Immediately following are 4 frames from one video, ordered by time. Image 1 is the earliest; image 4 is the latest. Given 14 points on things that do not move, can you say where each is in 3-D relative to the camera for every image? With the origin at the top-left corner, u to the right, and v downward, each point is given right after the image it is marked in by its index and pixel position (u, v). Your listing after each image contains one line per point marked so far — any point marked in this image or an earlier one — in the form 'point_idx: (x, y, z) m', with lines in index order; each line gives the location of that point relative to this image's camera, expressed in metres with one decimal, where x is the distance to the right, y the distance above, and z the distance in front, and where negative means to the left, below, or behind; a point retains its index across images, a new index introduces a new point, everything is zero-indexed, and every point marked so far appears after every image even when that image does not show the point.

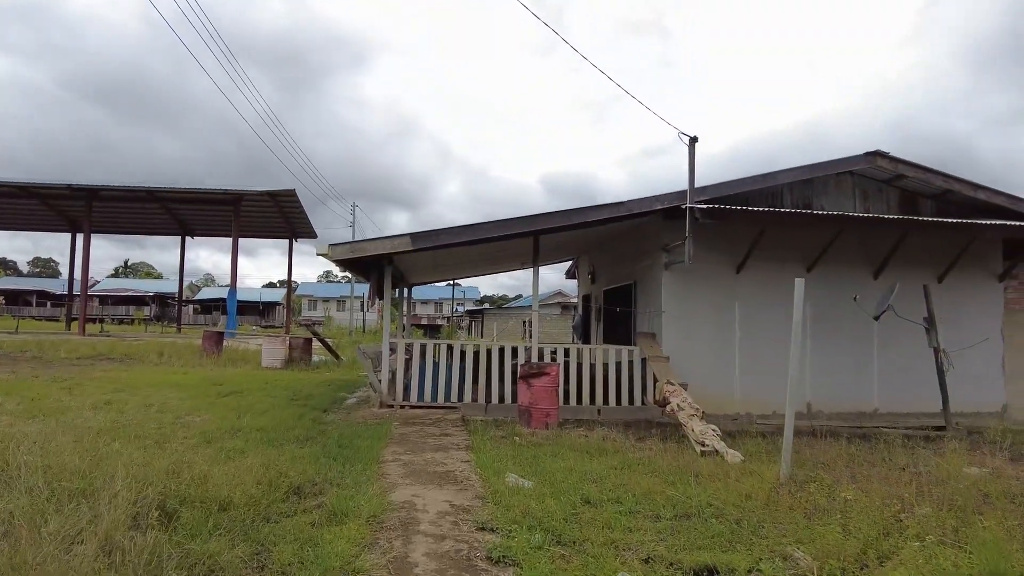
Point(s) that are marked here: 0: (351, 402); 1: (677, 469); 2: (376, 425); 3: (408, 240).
0: (-1.9, -1.4, +7.8) m
1: (+1.1, -1.2, +4.5) m
2: (-1.2, -1.2, +6.0) m
3: (-1.0, +0.5, +6.6) m
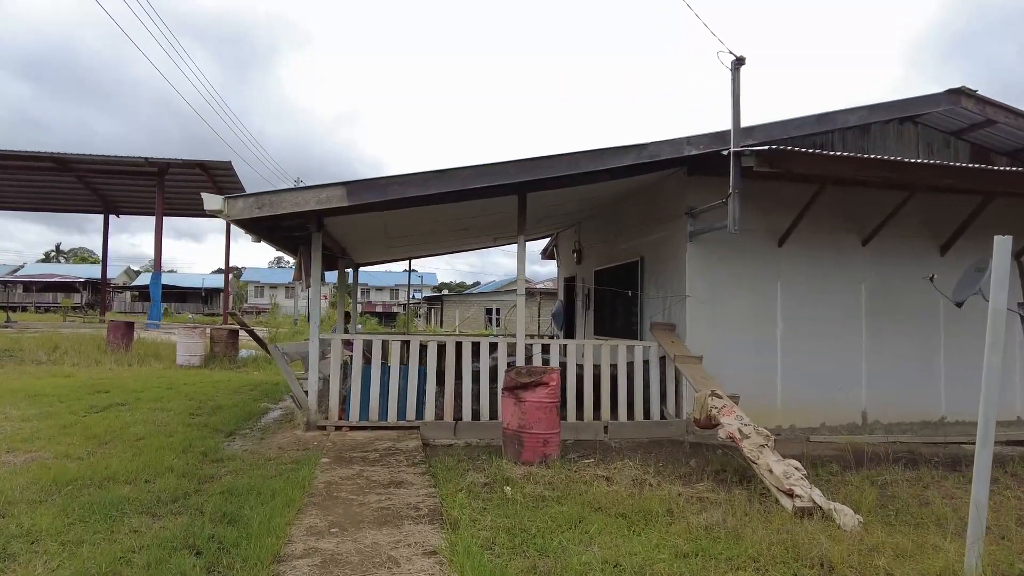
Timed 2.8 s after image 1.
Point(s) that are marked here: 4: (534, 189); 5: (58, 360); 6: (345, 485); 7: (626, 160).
0: (-2.1, -1.2, +5.8) m
1: (+1.1, -1.1, +2.7) m
2: (-1.3, -1.1, +4.0) m
3: (-1.2, +0.7, +4.6) m
4: (+0.2, +0.8, +5.3) m
5: (-6.9, -1.1, +10.2) m
6: (-0.9, -1.0, +3.6) m
7: (+0.8, +0.9, +5.0) m
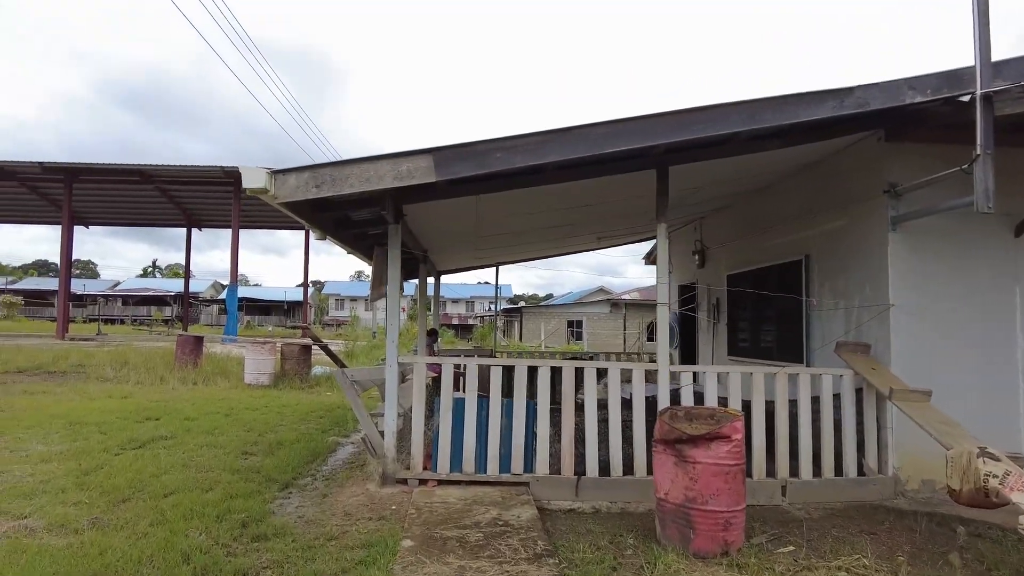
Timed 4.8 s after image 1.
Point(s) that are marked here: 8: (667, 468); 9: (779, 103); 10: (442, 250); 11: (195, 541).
0: (-1.2, -1.2, +4.6) m
1: (+1.7, -1.1, +1.2) m
2: (-0.6, -1.1, +2.7) m
3: (-0.4, +0.6, +3.4) m
4: (+1.0, +0.7, +3.9) m
5: (-5.5, -1.3, +9.5) m
6: (-0.3, -1.1, +2.3) m
7: (+1.6, +0.9, +3.5) m
8: (+0.7, -0.8, +3.1) m
9: (+1.4, +1.0, +3.5) m
10: (-0.7, +0.4, +6.4) m
11: (-1.4, -1.1, +2.9) m
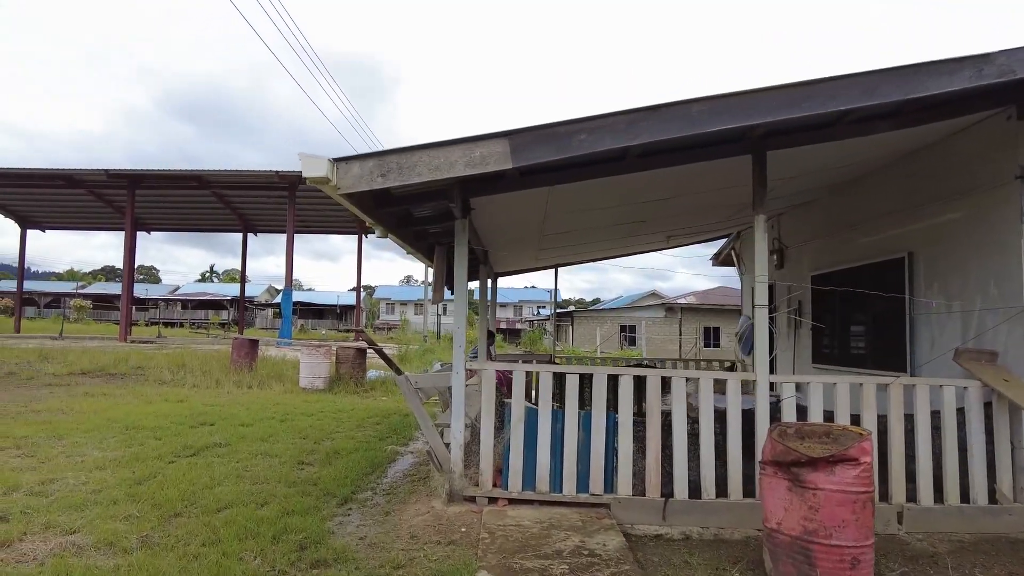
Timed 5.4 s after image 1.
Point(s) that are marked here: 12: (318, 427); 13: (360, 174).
0: (-0.7, -1.2, +4.3) m
1: (+1.9, -1.1, +0.7) m
2: (-0.3, -1.1, +2.4) m
3: (0.0, +0.6, +3.0) m
4: (+1.4, +0.7, +3.5) m
5: (-4.7, -1.3, +9.5) m
6: (+0.1, -1.1, +1.9) m
7: (+2.0, +0.9, +3.0) m
8: (+1.1, -0.8, +2.7) m
9: (+1.8, +1.0, +3.0) m
10: (-0.1, +0.4, +6.1) m
11: (-1.0, -1.1, +2.6) m
12: (-1.8, -1.3, +6.2) m
13: (-0.7, +0.5, +3.0) m
